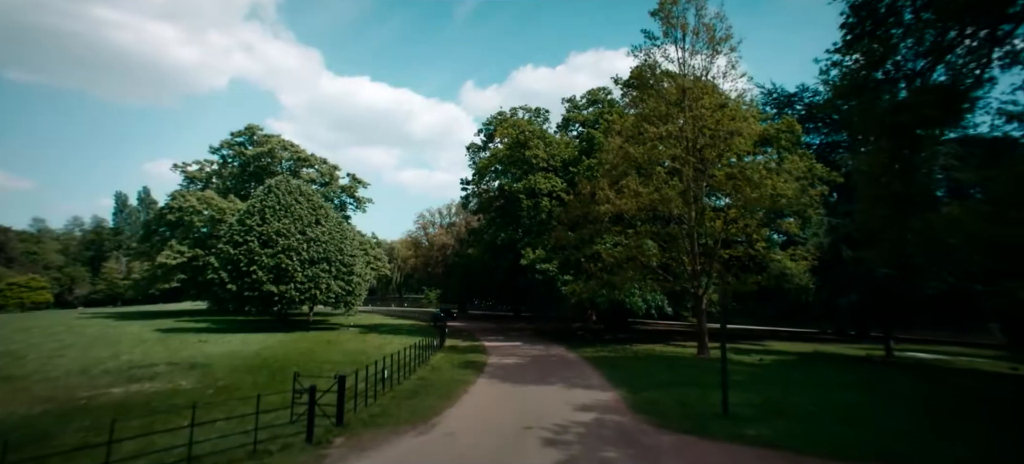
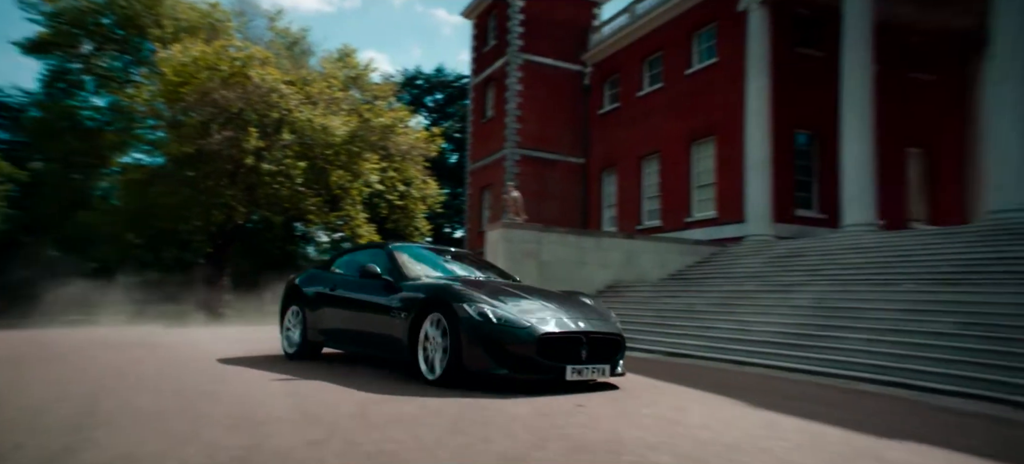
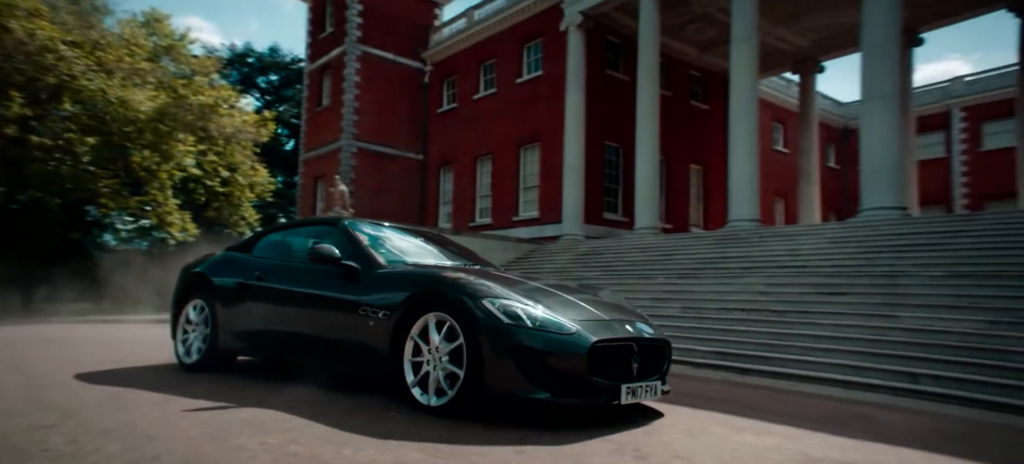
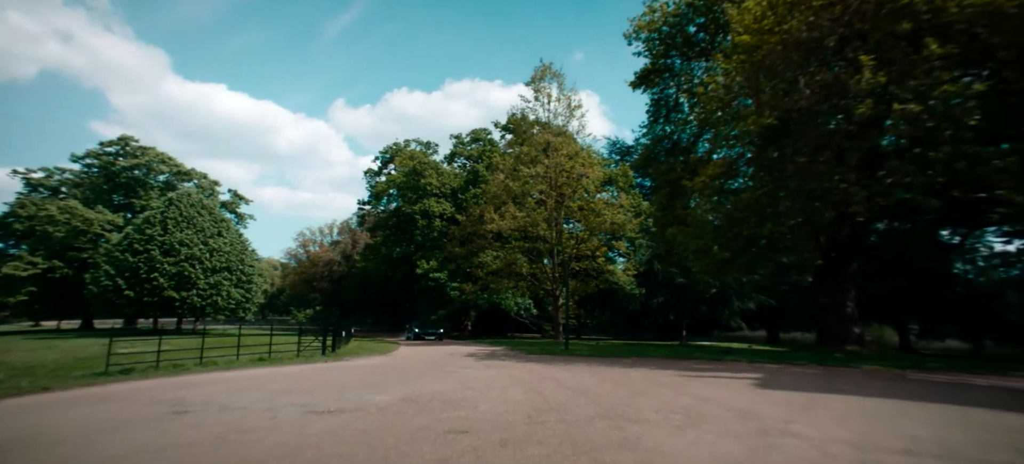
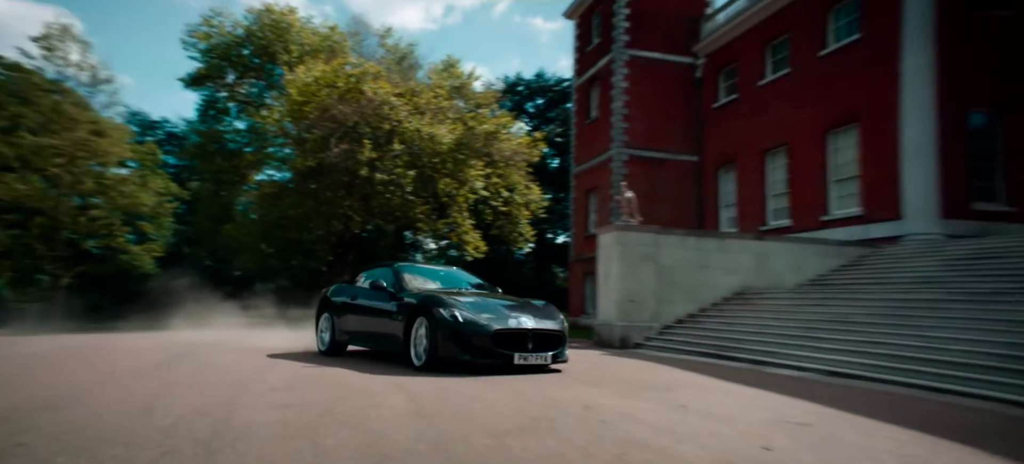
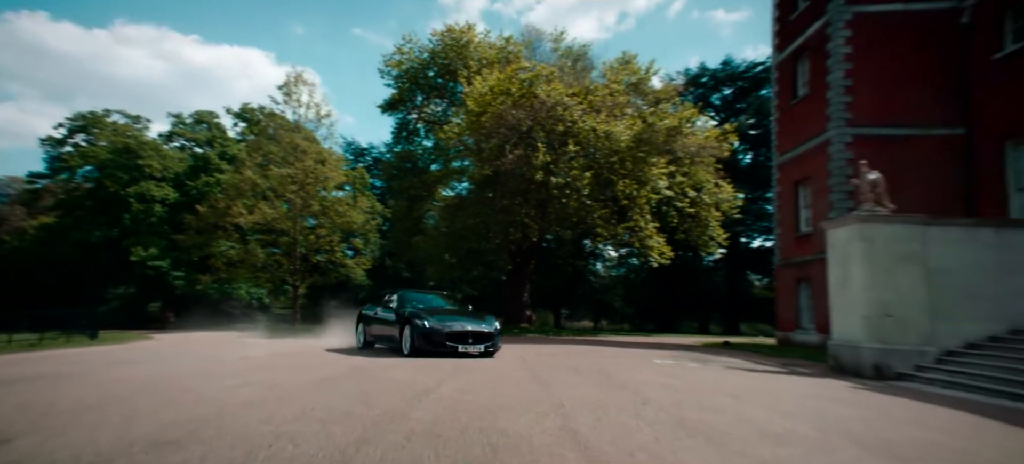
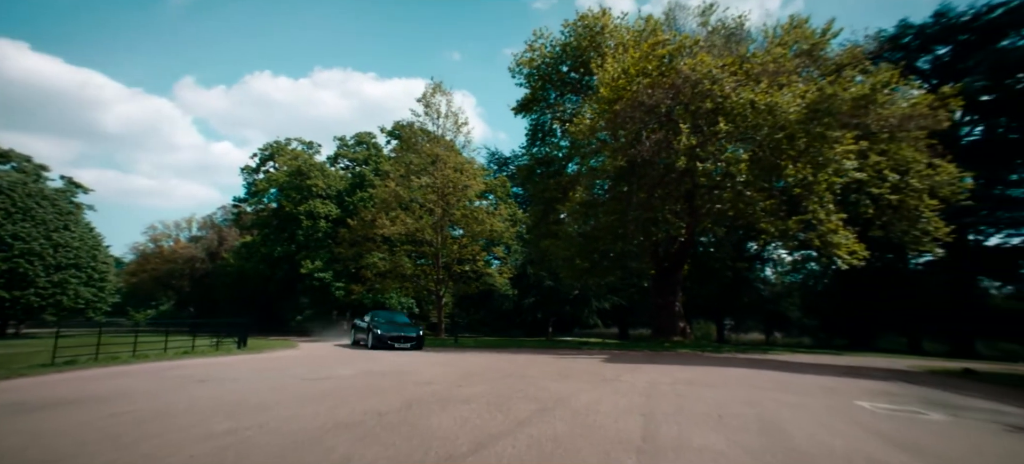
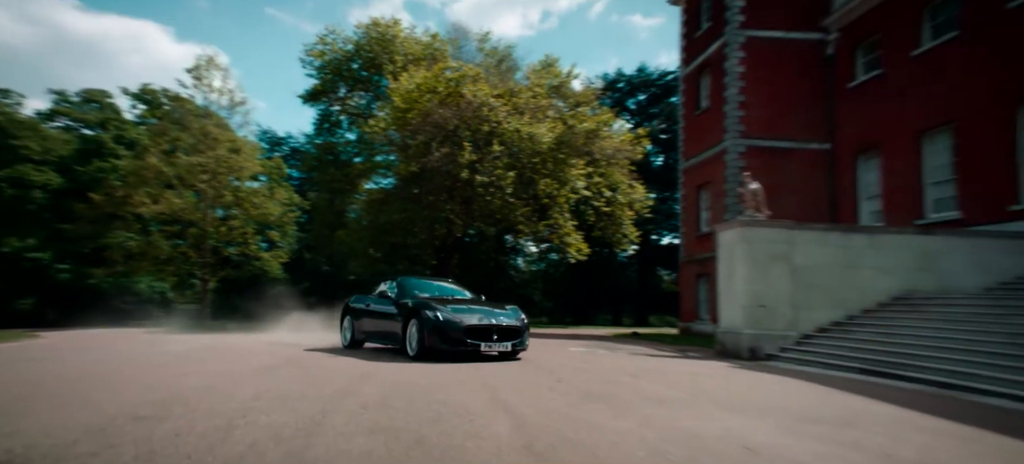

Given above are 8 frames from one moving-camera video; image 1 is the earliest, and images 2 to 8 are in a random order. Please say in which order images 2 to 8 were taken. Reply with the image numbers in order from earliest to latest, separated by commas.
4, 7, 6, 8, 5, 2, 3
